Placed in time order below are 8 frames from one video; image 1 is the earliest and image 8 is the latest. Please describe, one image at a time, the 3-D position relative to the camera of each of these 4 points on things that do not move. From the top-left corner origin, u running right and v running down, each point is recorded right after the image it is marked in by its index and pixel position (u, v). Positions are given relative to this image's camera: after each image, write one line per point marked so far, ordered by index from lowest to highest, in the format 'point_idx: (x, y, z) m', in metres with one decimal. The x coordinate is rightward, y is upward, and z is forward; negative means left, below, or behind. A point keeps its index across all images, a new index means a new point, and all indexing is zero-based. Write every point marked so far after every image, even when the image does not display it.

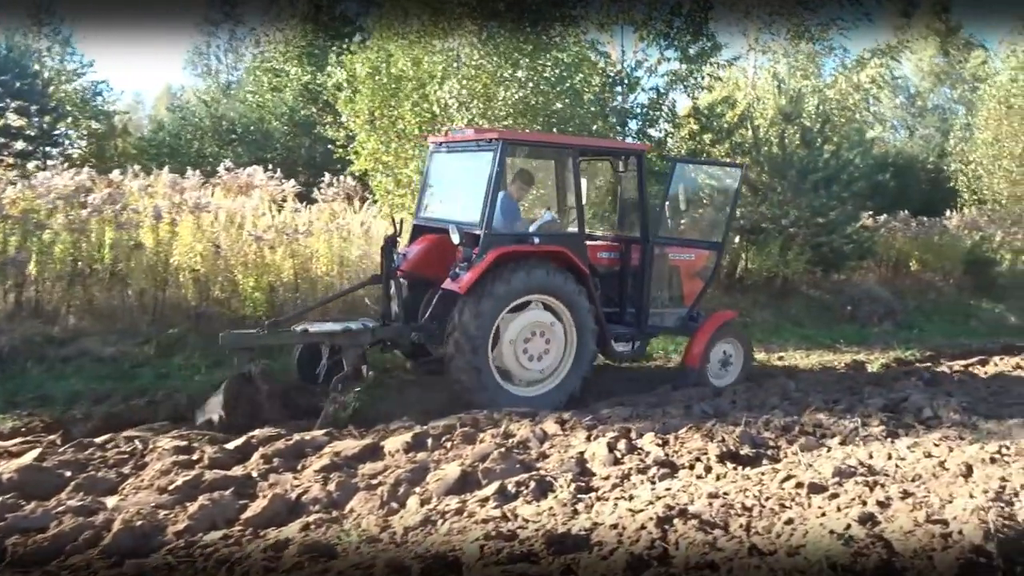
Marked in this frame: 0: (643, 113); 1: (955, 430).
0: (+2.0, +2.6, +11.5) m
1: (+3.3, -1.1, +5.6) m
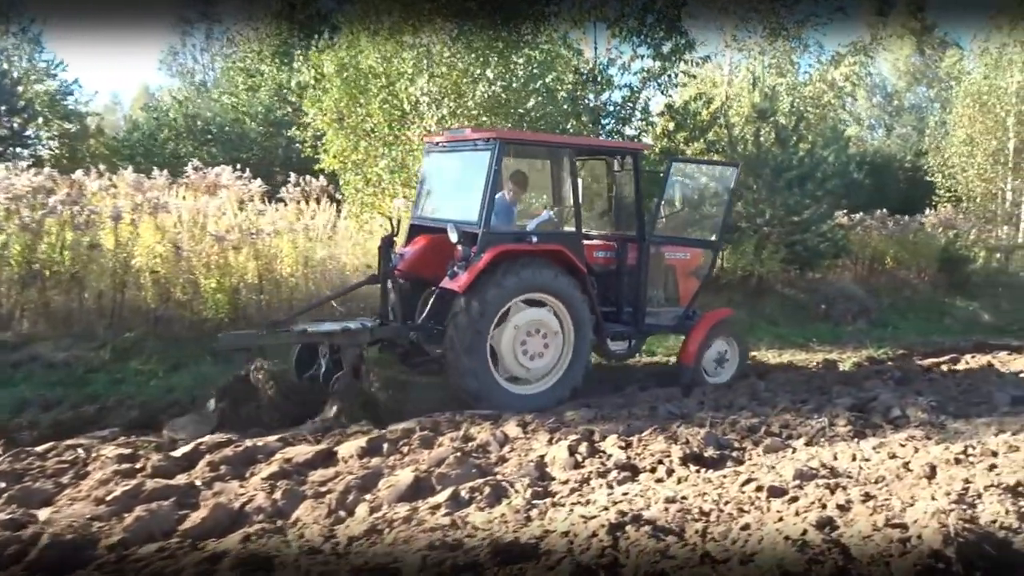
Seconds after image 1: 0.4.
0: (+1.6, +2.7, +11.5) m
1: (+3.0, -1.0, +5.5) m
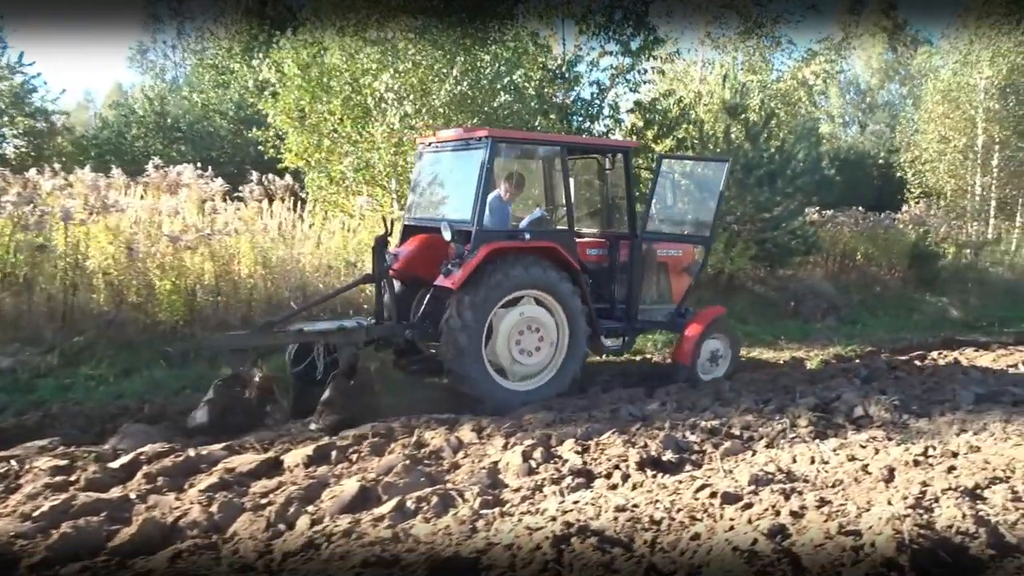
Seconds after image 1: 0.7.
0: (+1.1, +2.7, +11.3) m
1: (+2.7, -1.0, +5.5) m
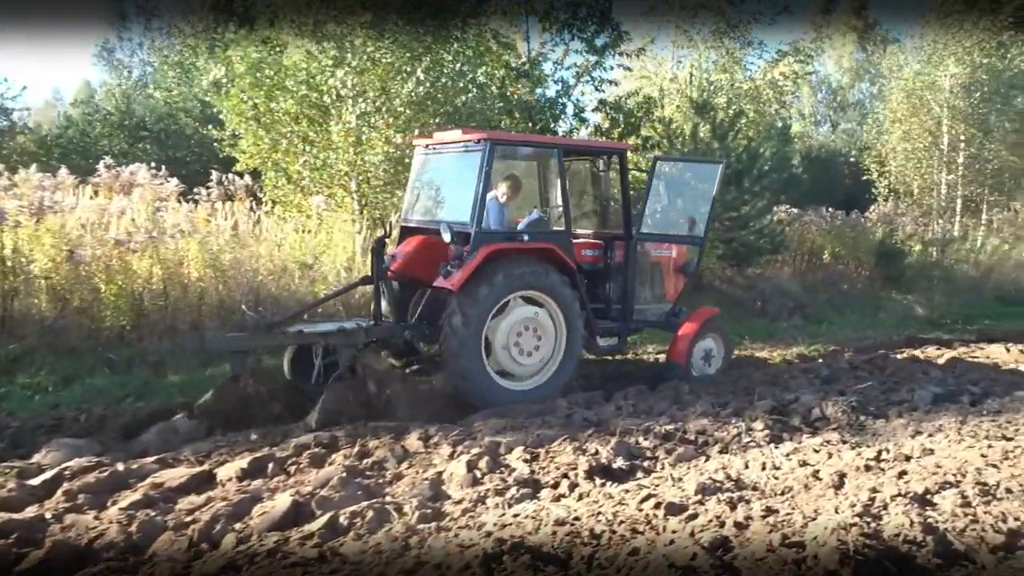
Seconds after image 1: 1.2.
0: (+0.5, +2.7, +11.2) m
1: (+2.3, -1.0, +5.4) m
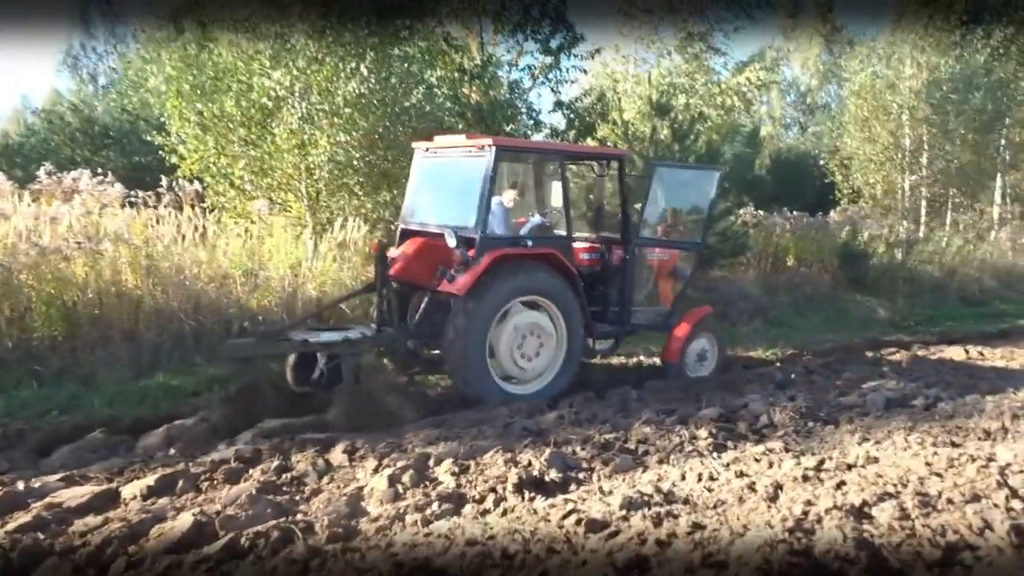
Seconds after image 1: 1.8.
0: (-0.1, +2.6, +11.0) m
1: (+1.9, -1.0, +5.2) m
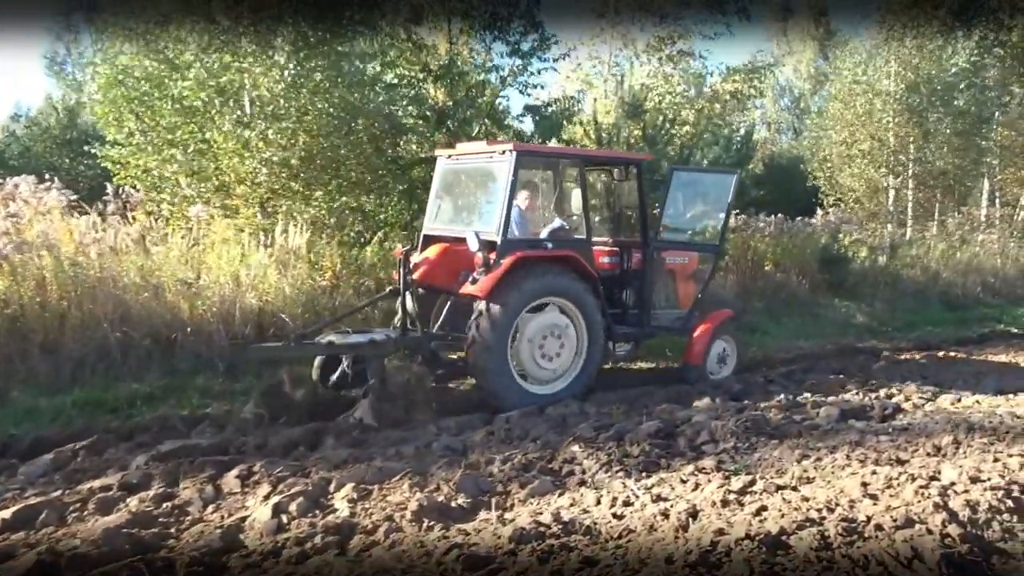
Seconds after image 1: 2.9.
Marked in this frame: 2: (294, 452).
0: (-0.6, +2.5, +10.7) m
1: (+1.3, -1.1, +4.8) m
2: (-1.5, -1.1, +5.2) m
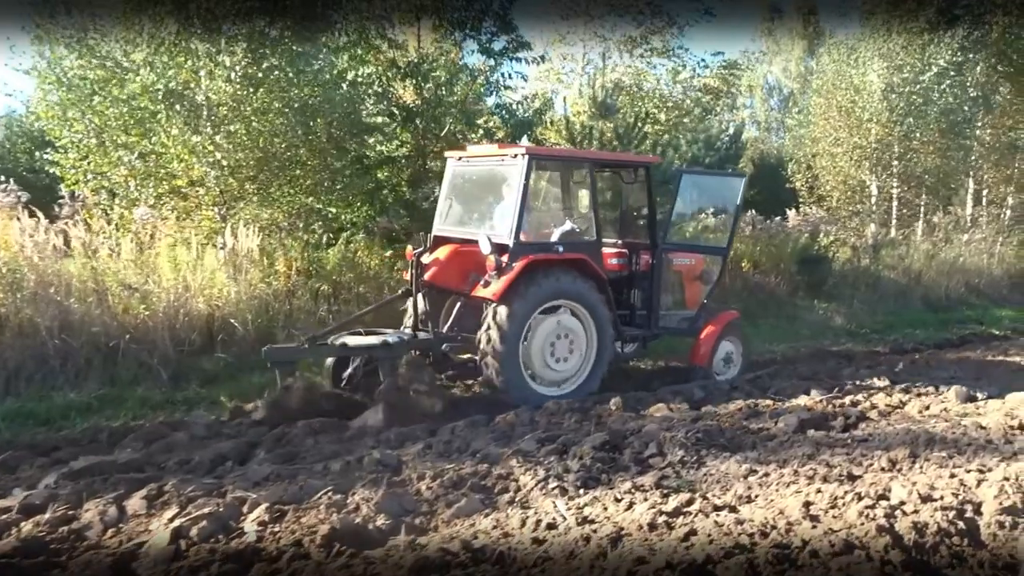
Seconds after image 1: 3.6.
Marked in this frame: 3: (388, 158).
0: (-1.1, +2.4, +10.4) m
1: (+0.9, -1.1, +4.6) m
2: (-1.9, -1.2, +4.9) m
3: (-1.6, +1.7, +9.9) m
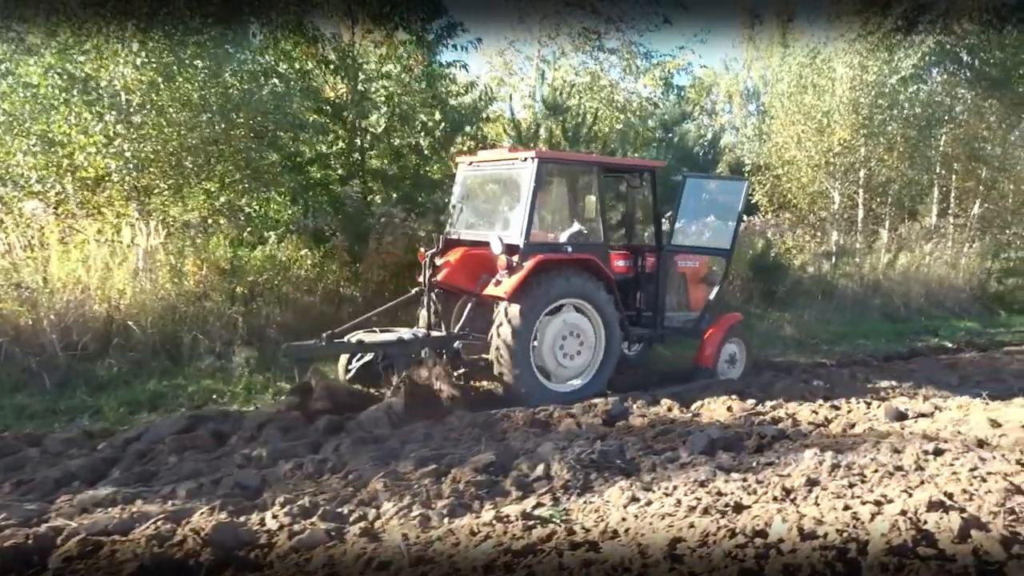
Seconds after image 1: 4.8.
0: (-1.9, +2.4, +10.0) m
1: (+0.2, -1.2, +4.2) m
2: (-2.7, -1.2, +4.5) m
3: (-2.4, +1.7, +9.5) m
